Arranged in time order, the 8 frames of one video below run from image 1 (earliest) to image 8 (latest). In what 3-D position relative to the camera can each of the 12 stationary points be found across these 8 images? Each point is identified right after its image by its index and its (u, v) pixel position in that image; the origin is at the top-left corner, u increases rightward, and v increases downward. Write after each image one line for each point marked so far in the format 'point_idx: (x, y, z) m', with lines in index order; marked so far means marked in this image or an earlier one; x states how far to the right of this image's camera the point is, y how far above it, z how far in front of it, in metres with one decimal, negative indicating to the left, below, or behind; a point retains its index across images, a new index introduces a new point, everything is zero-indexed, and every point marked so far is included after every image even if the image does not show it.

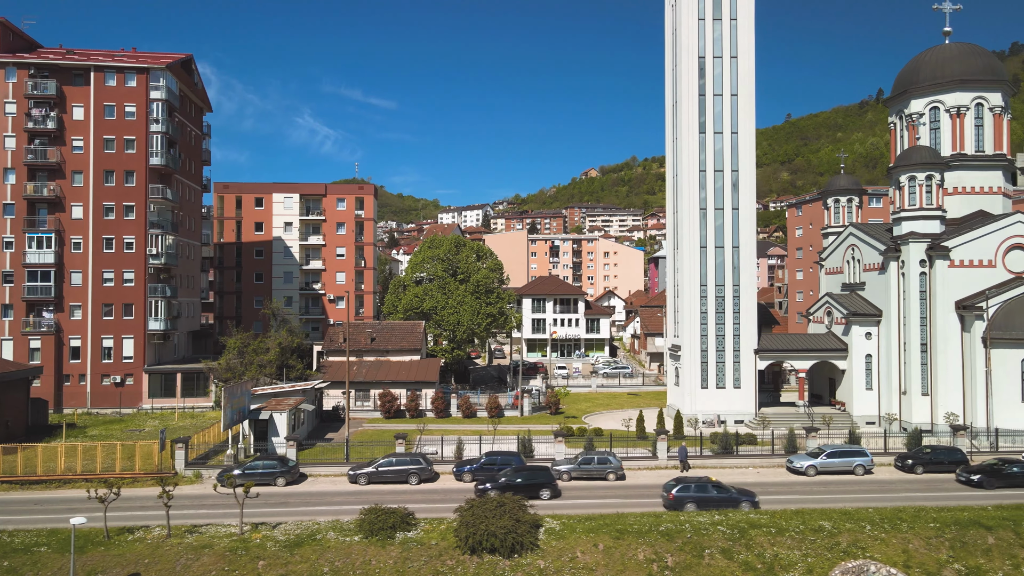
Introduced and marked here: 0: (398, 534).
0: (-3.3, -7.0, +18.6) m
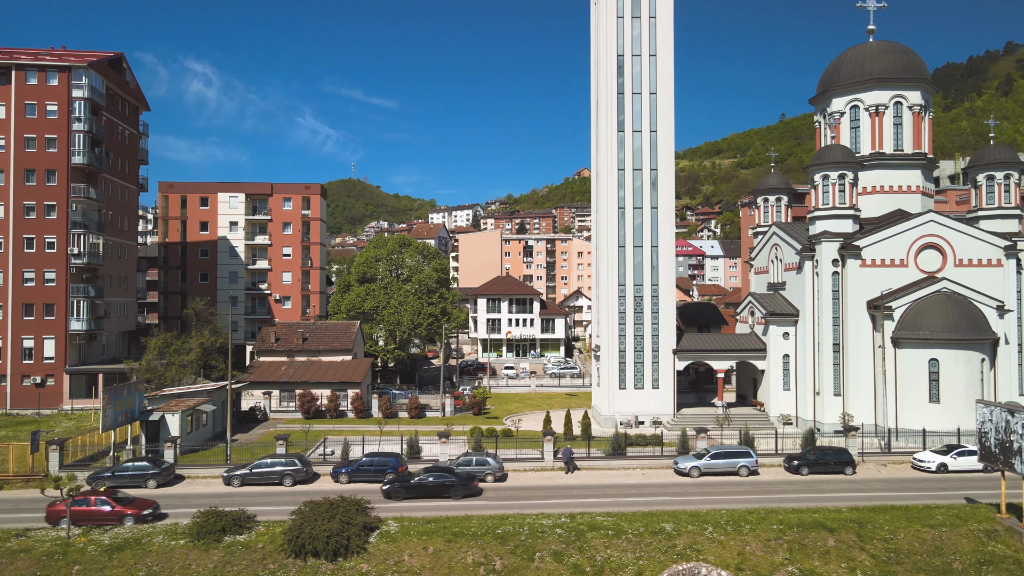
0: (-8.0, -7.0, +18.3) m
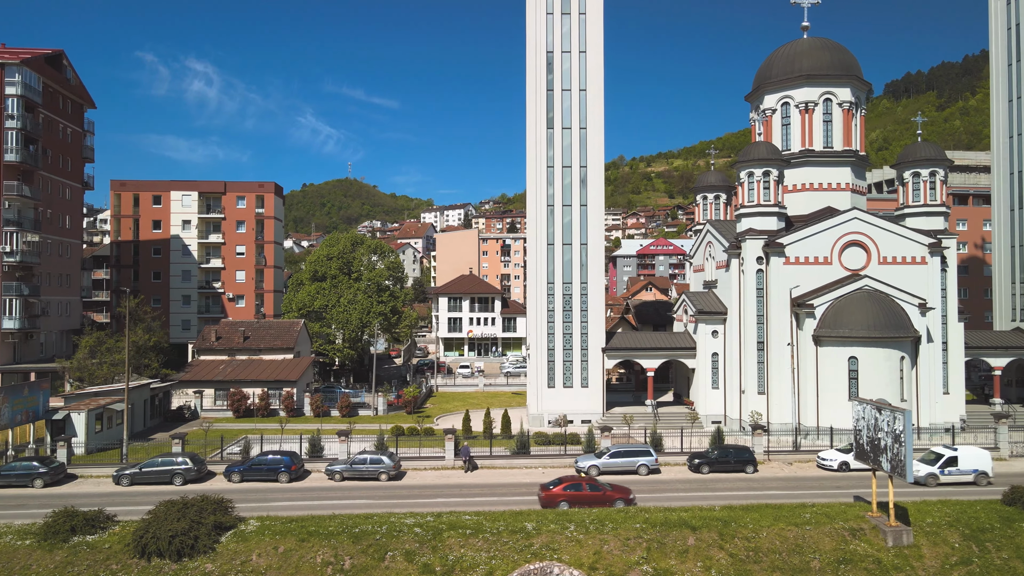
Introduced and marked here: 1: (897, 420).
0: (-12.1, -6.9, +18.1) m
1: (+11.1, -3.8, +18.8) m
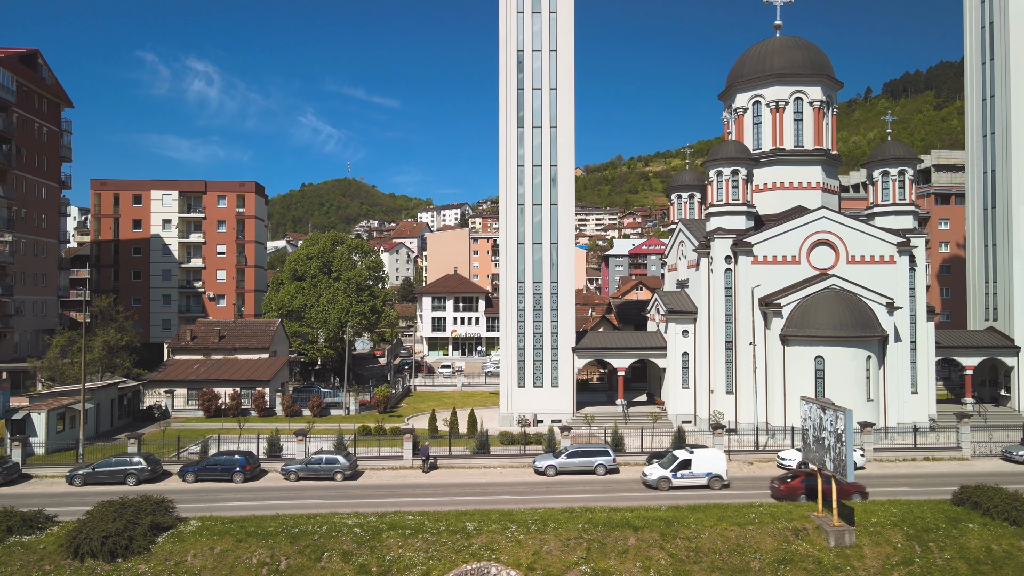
0: (-13.8, -6.9, +18.0) m
1: (+9.4, -3.8, +18.7) m
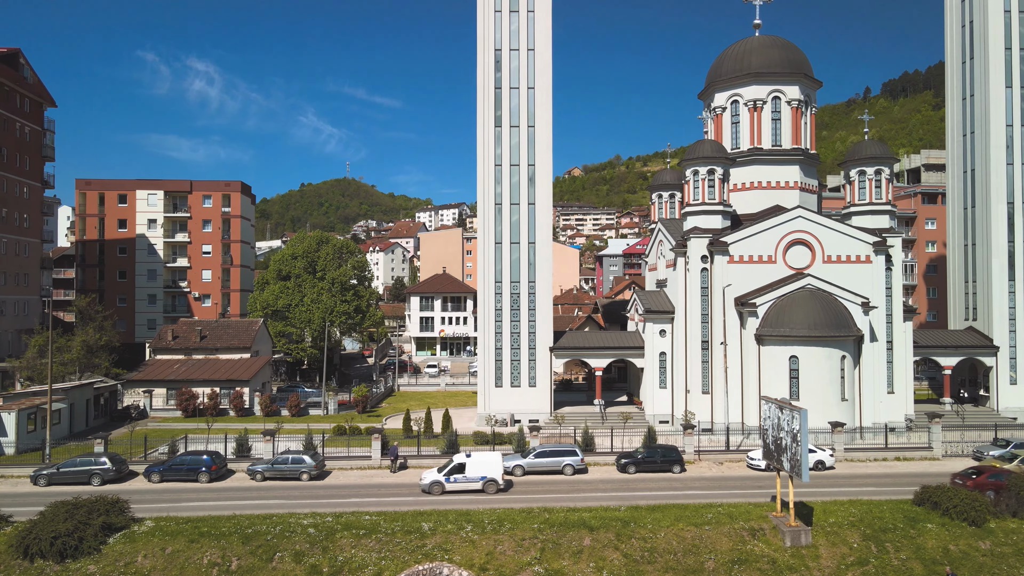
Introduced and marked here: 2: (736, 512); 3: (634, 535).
0: (-15.1, -6.9, +17.9) m
1: (+8.1, -3.8, +18.6) m
2: (+6.9, -6.9, +19.9) m
3: (+3.5, -7.1, +18.8) m
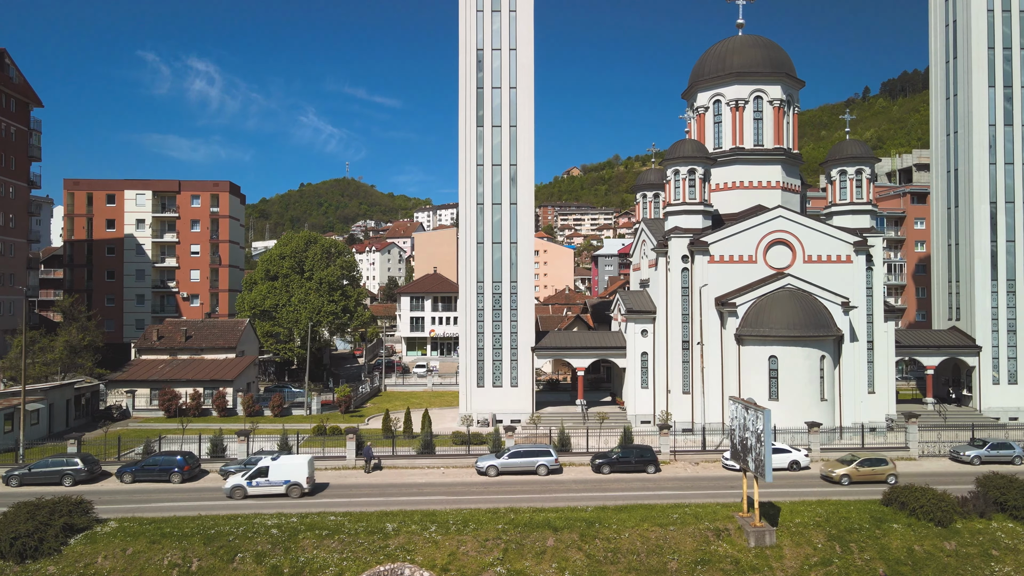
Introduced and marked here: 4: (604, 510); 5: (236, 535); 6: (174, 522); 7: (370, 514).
0: (-16.2, -6.9, +17.9) m
1: (+7.1, -3.8, +18.6) m
2: (+5.8, -6.9, +19.9) m
3: (+2.5, -7.1, +18.7) m
4: (+2.8, -6.8, +20.0) m
5: (-7.7, -7.0, +18.3) m
6: (-9.8, -6.8, +18.9) m
7: (-4.2, -6.8, +19.6) m
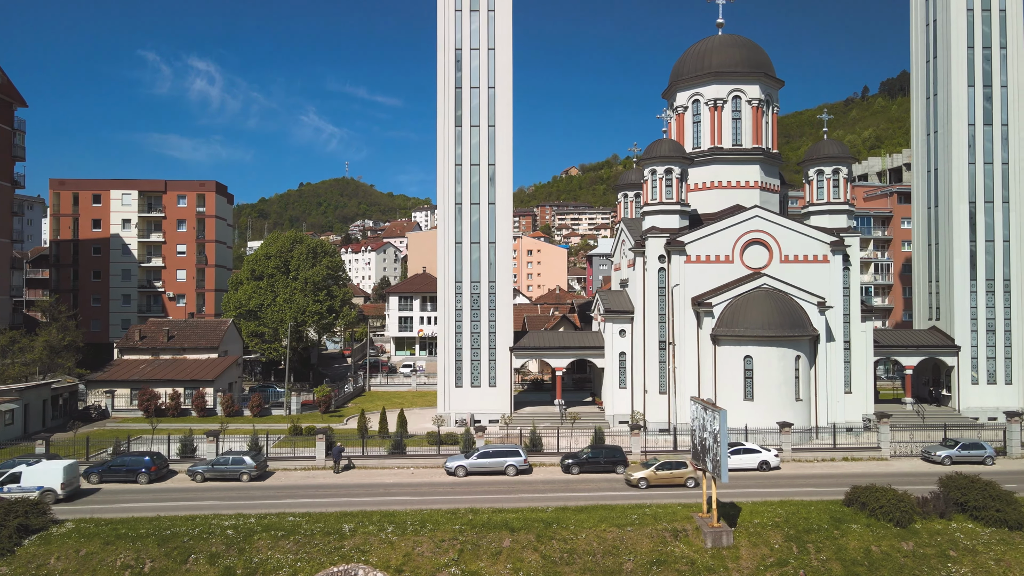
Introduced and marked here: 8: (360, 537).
0: (-17.4, -6.9, +17.9) m
1: (+5.8, -3.8, +18.6) m
2: (+4.6, -6.9, +19.9) m
3: (+1.2, -7.1, +18.7) m
4: (+1.6, -6.8, +20.0) m
5: (-9.0, -7.0, +18.2) m
6: (-11.1, -6.8, +18.9) m
7: (-5.5, -6.8, +19.5) m
8: (-4.3, -7.1, +18.5) m
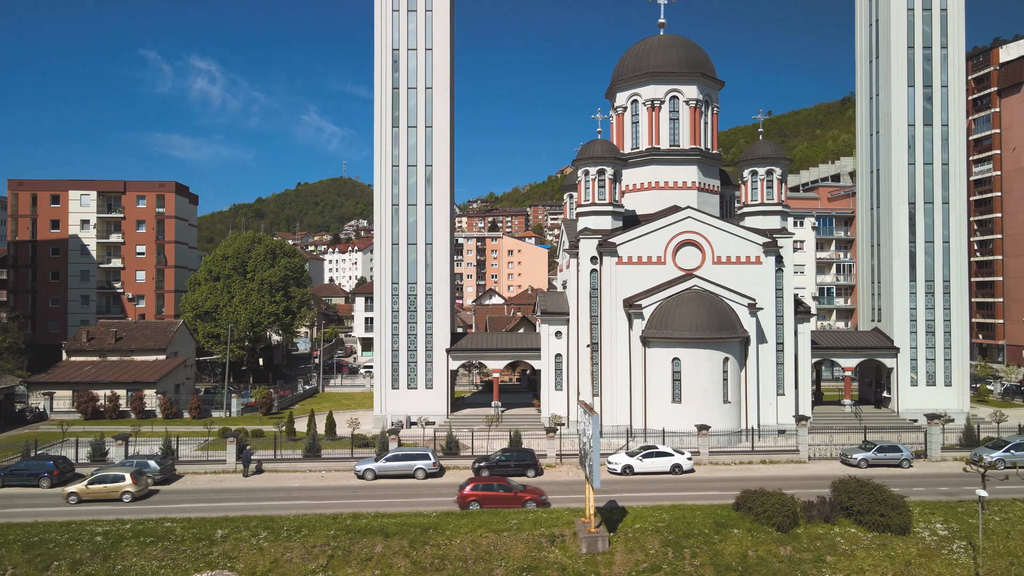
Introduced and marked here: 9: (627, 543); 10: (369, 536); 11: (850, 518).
0: (-21.0, -7.0, +17.7) m
1: (+2.2, -3.9, +18.4) m
2: (+1.0, -6.9, +19.7) m
3: (-2.3, -7.2, +18.5) m
4: (-2.0, -6.9, +19.8) m
5: (-12.6, -7.1, +18.1) m
6: (-14.7, -6.9, +18.7) m
7: (-9.1, -6.9, +19.4) m
8: (-7.9, -7.2, +18.3) m
9: (+3.3, -7.3, +18.7) m
10: (-4.0, -7.1, +18.6) m
11: (+10.4, -7.1, +20.0) m
